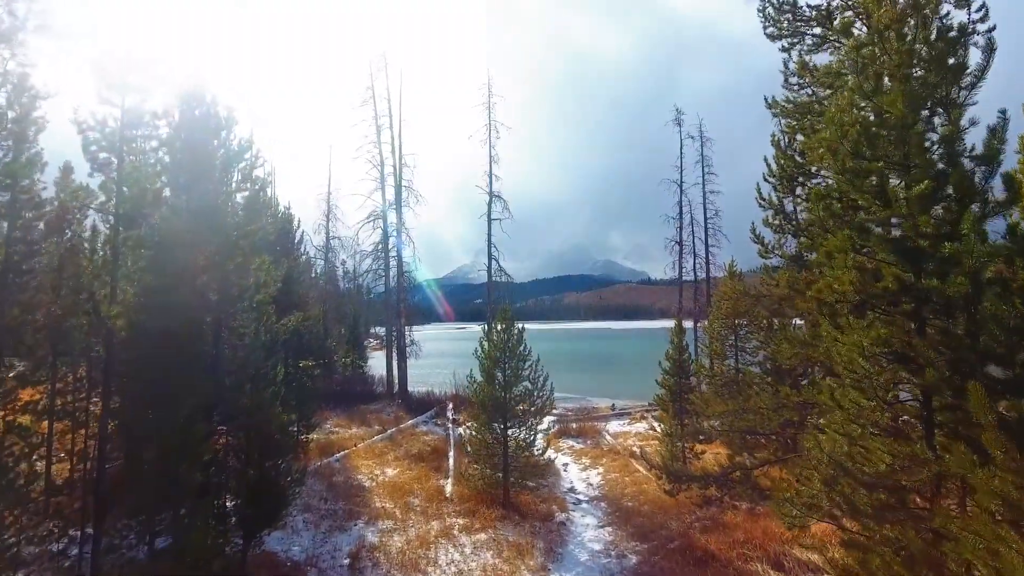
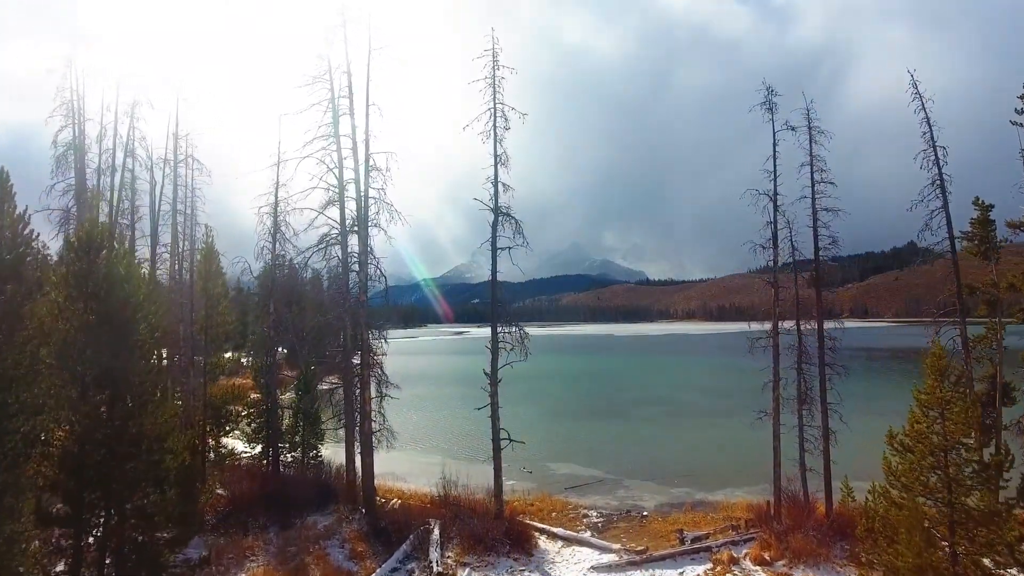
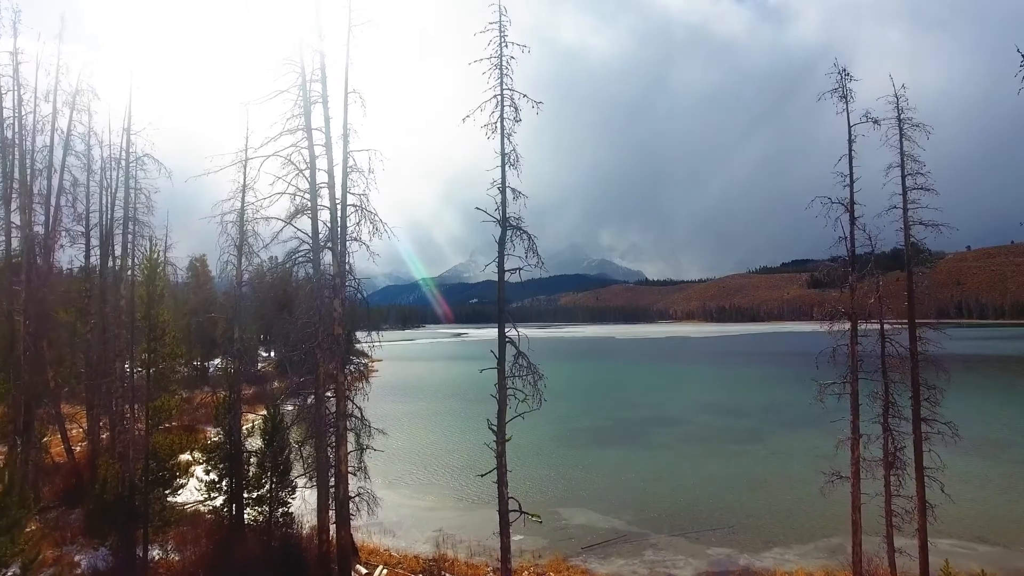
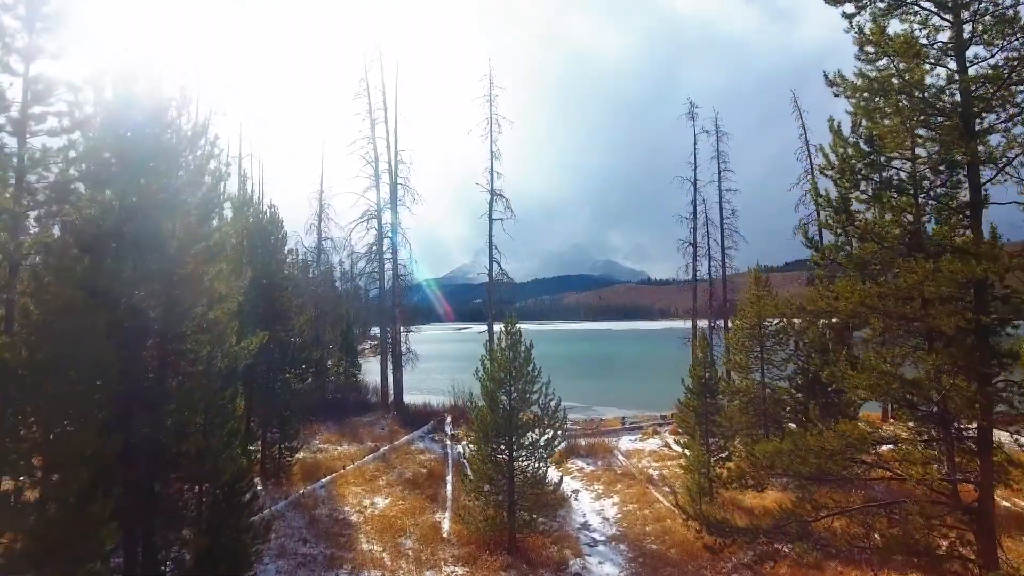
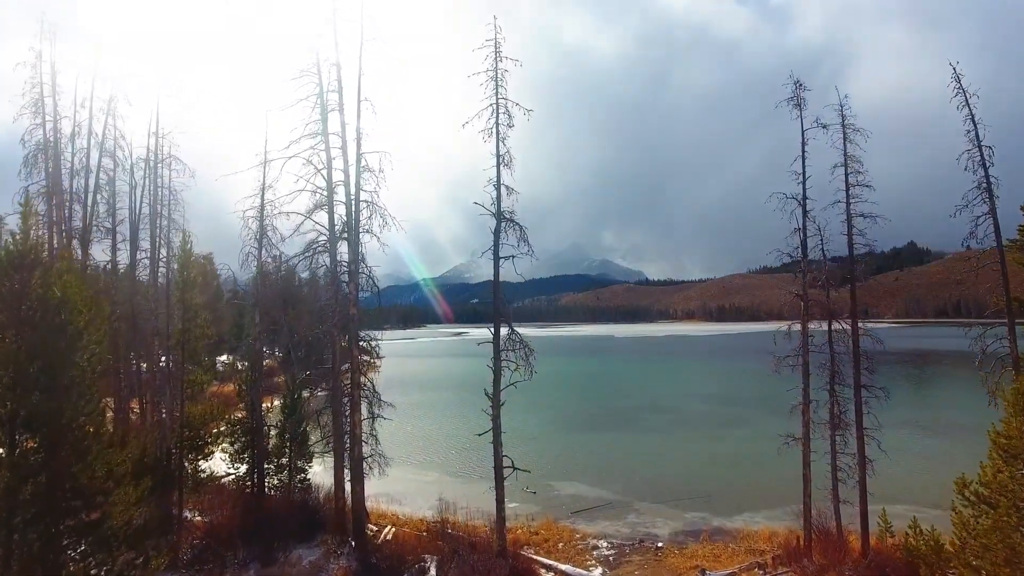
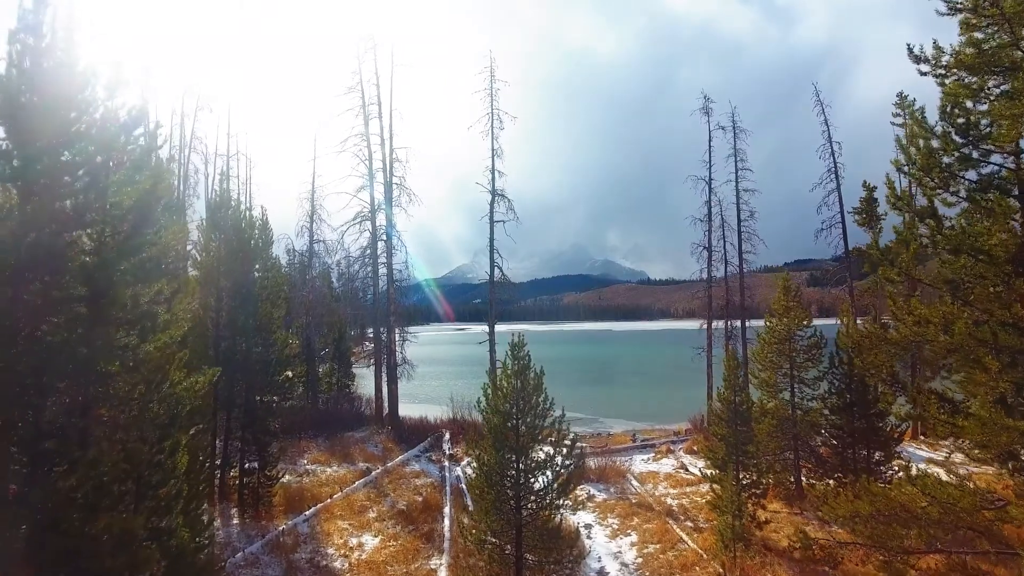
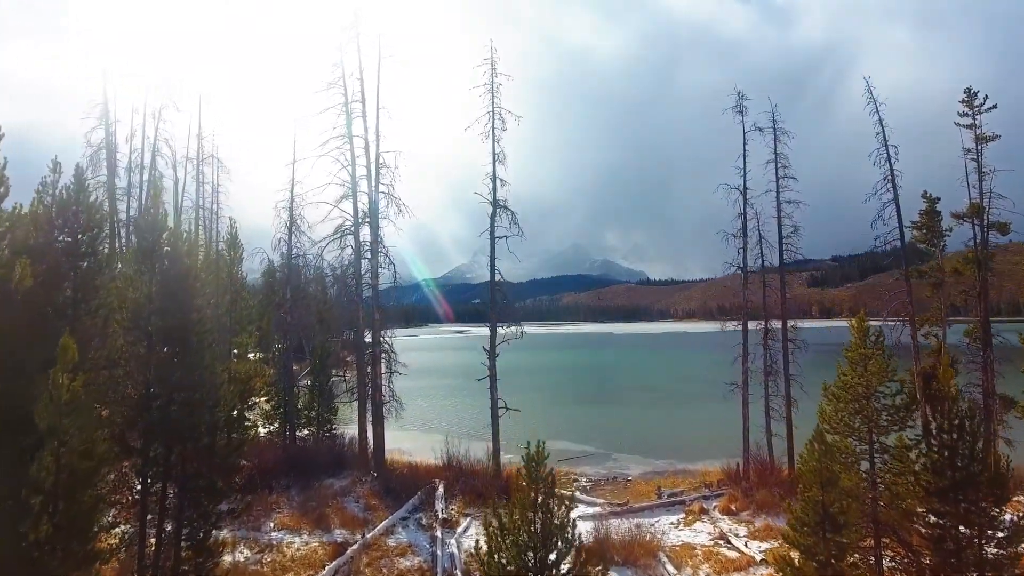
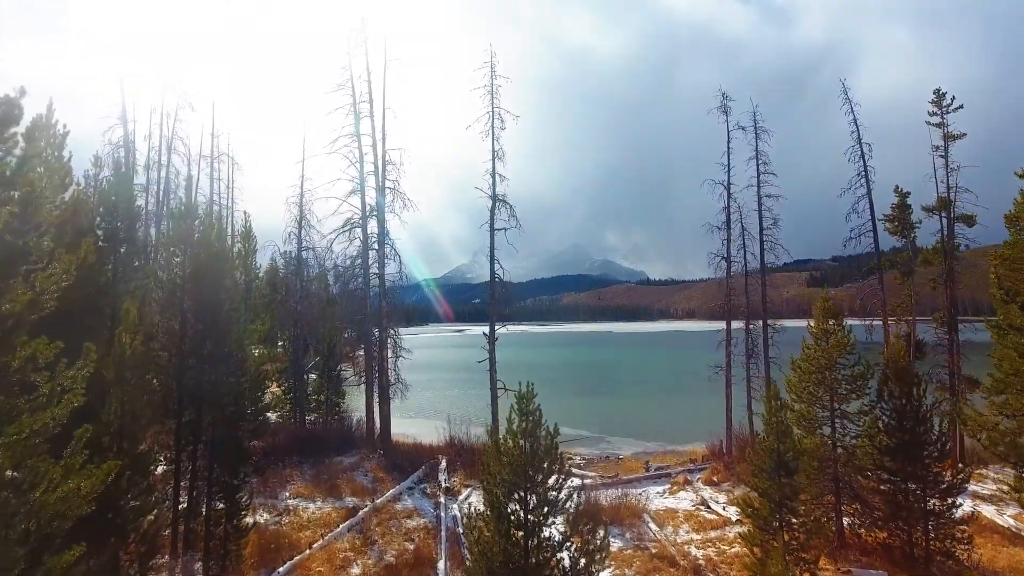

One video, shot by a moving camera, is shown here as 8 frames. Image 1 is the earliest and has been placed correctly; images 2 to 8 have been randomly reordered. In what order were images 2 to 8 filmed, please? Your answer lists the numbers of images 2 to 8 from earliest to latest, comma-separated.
4, 6, 8, 7, 2, 5, 3
